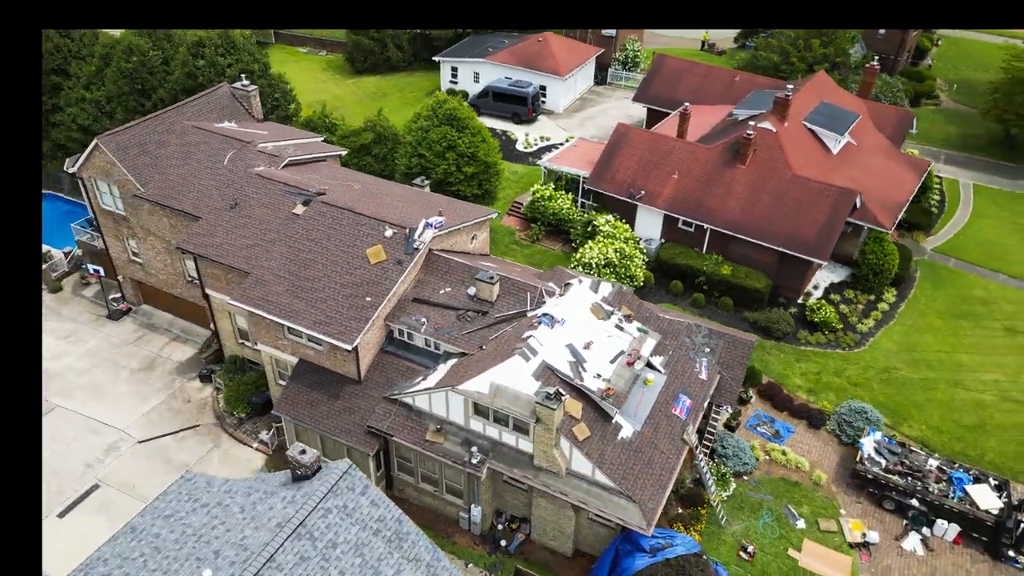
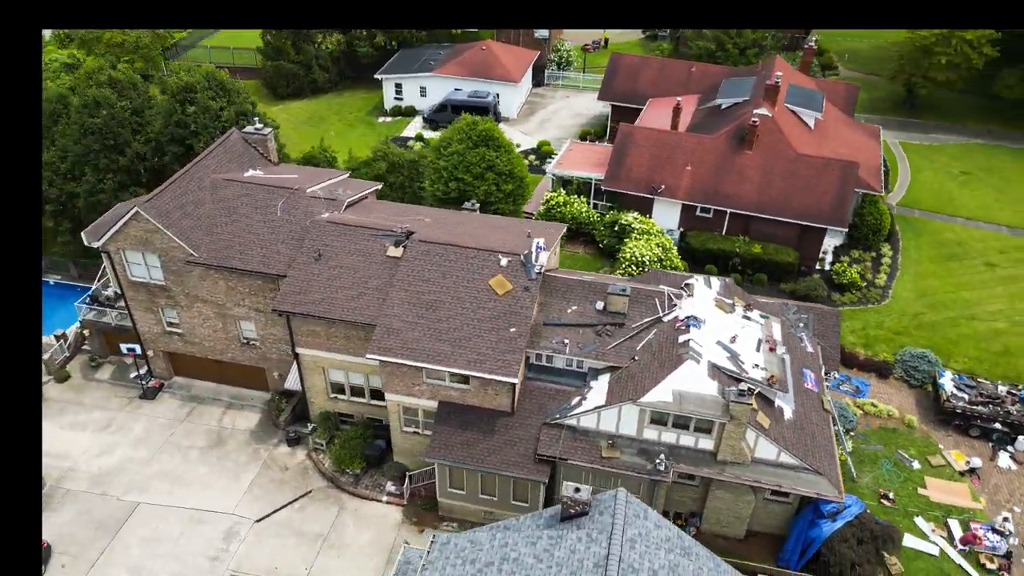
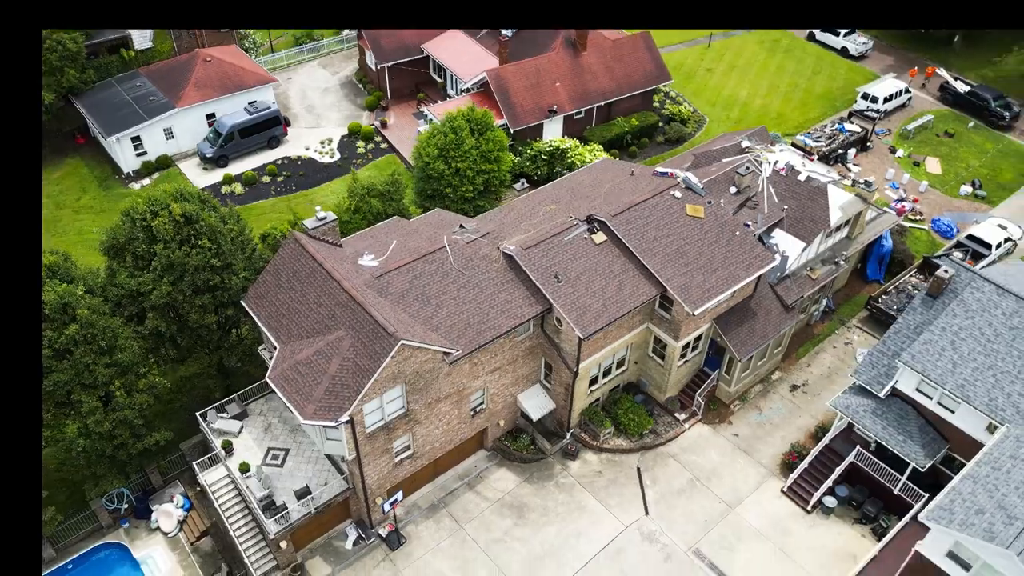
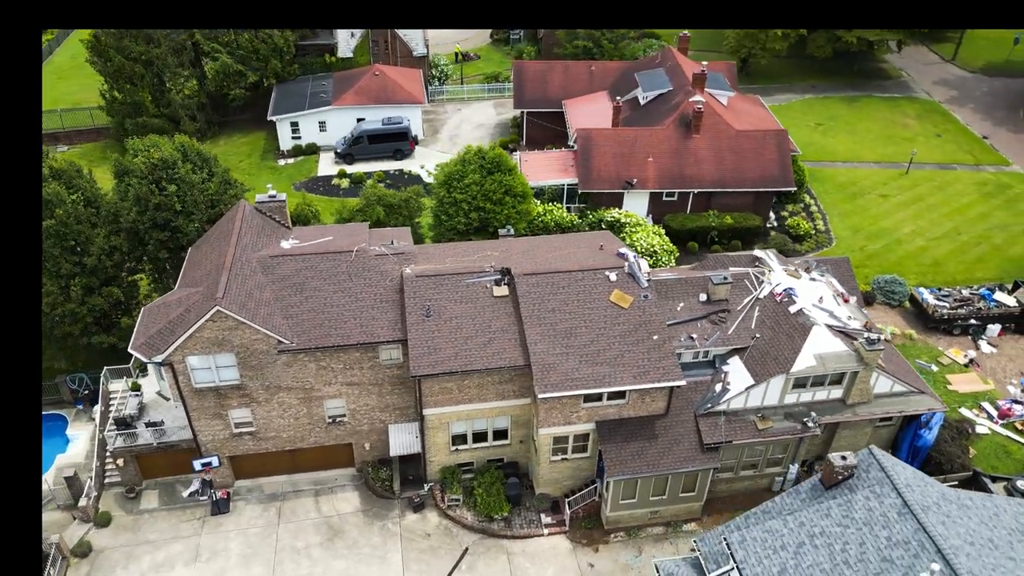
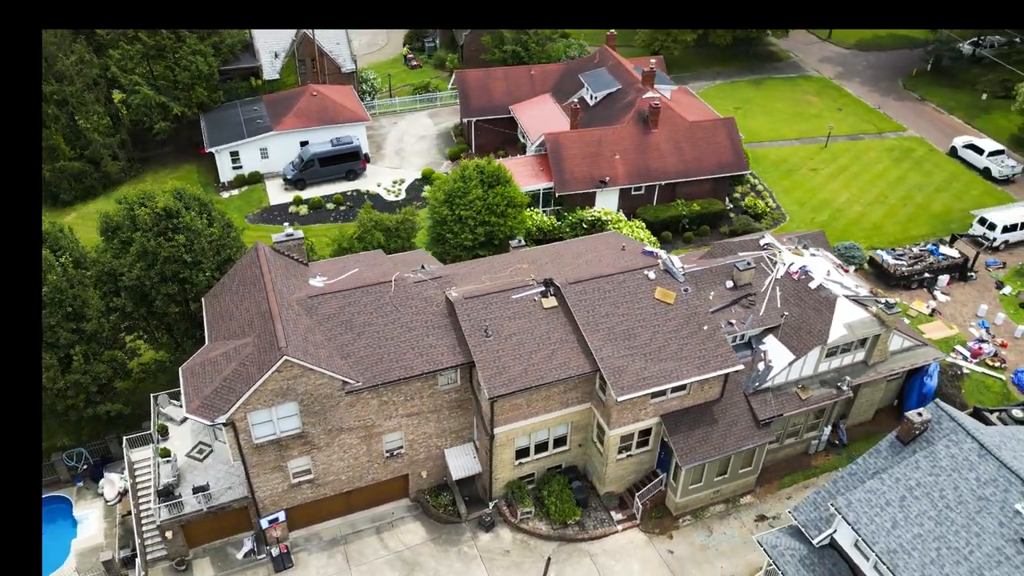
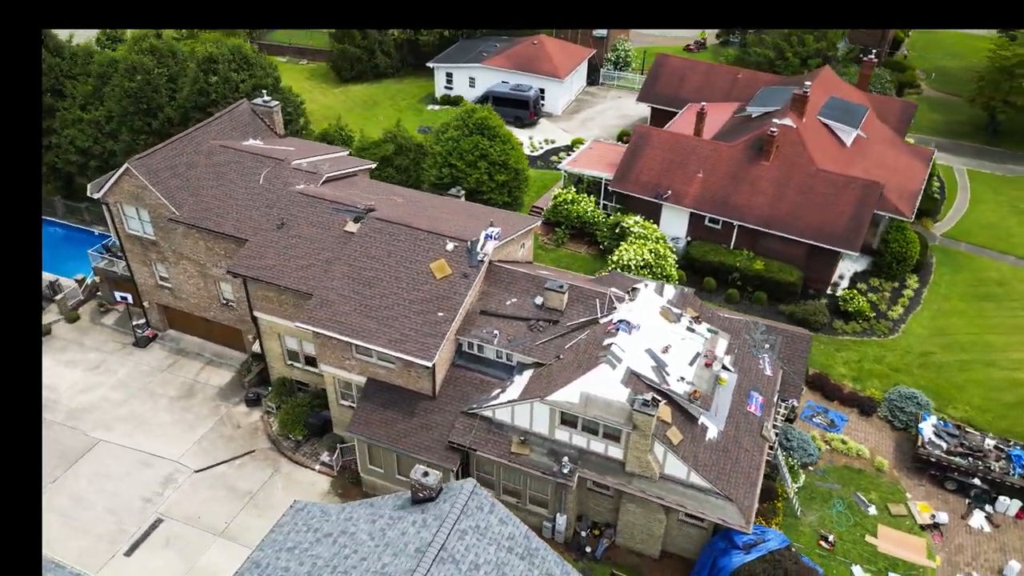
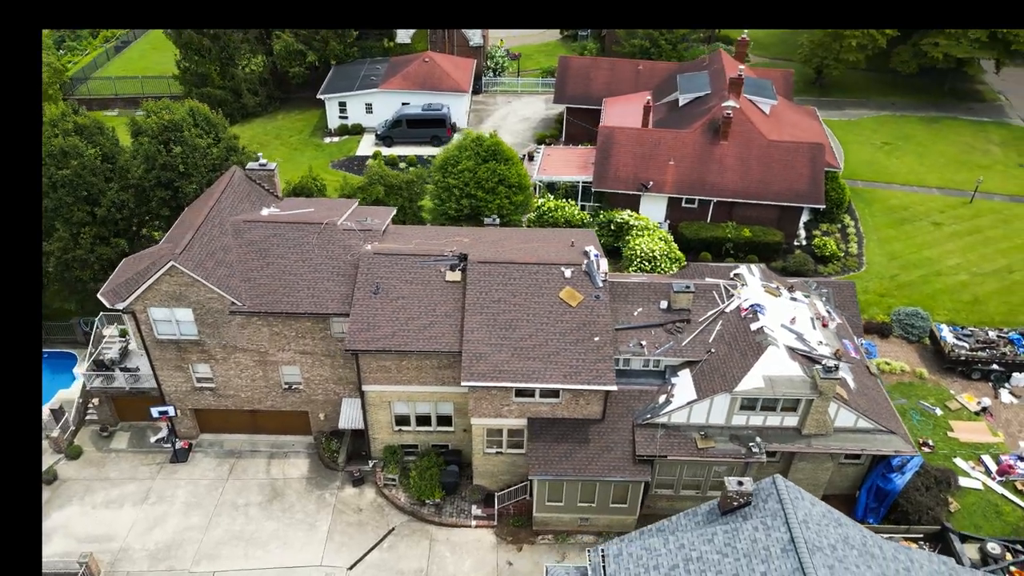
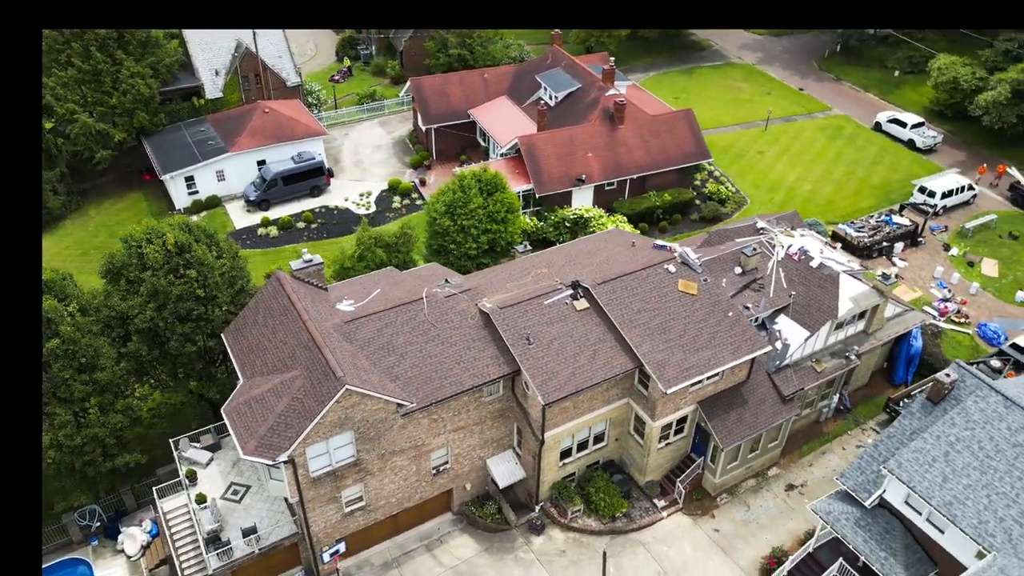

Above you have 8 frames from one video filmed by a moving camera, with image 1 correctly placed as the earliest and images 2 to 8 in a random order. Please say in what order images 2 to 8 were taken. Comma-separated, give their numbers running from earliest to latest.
6, 2, 7, 4, 5, 8, 3
